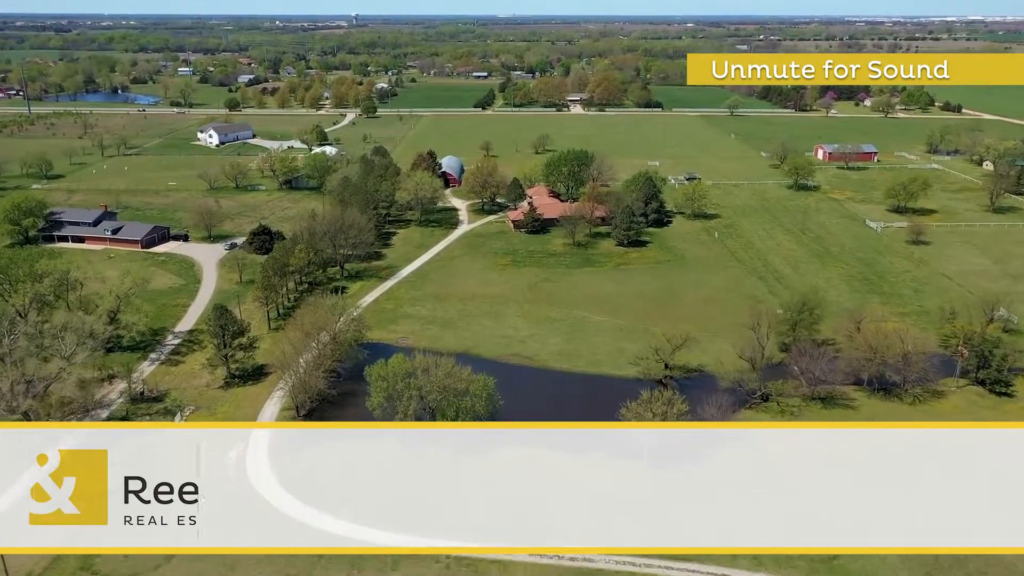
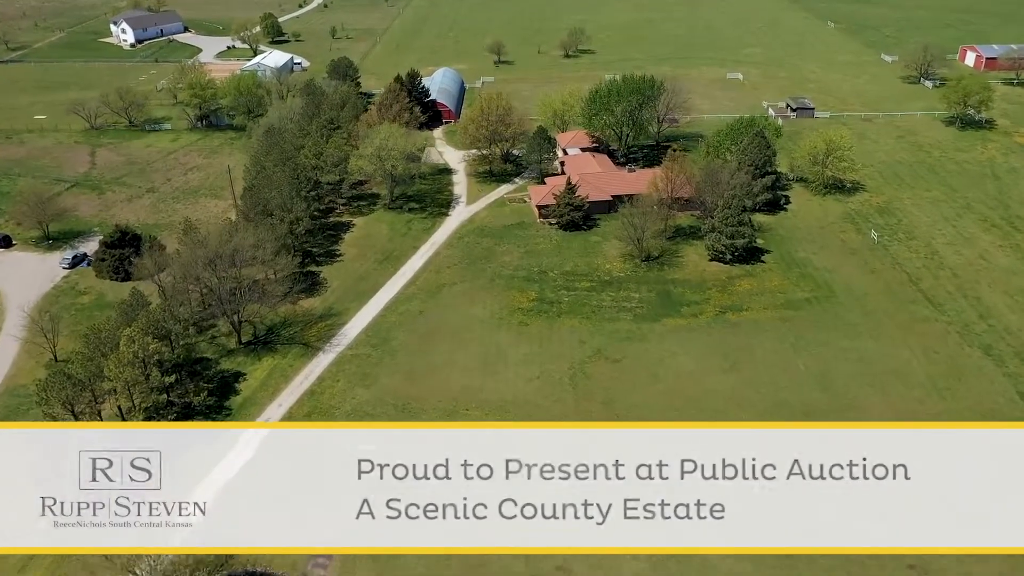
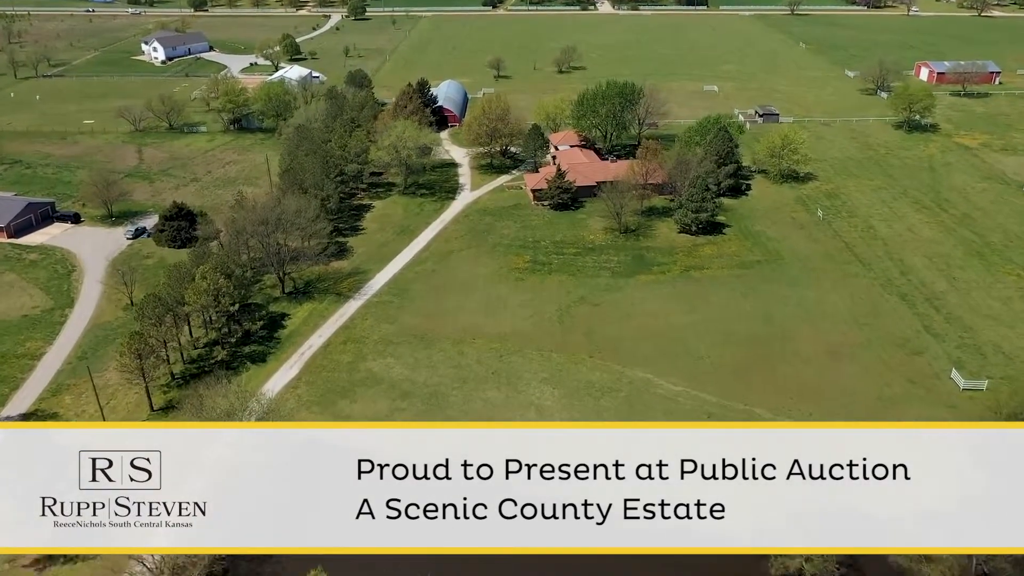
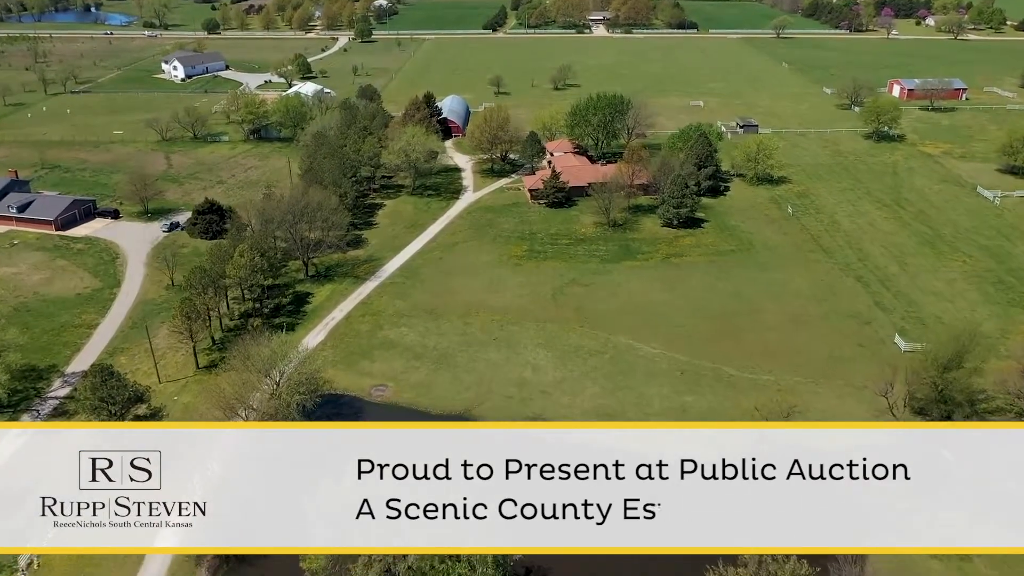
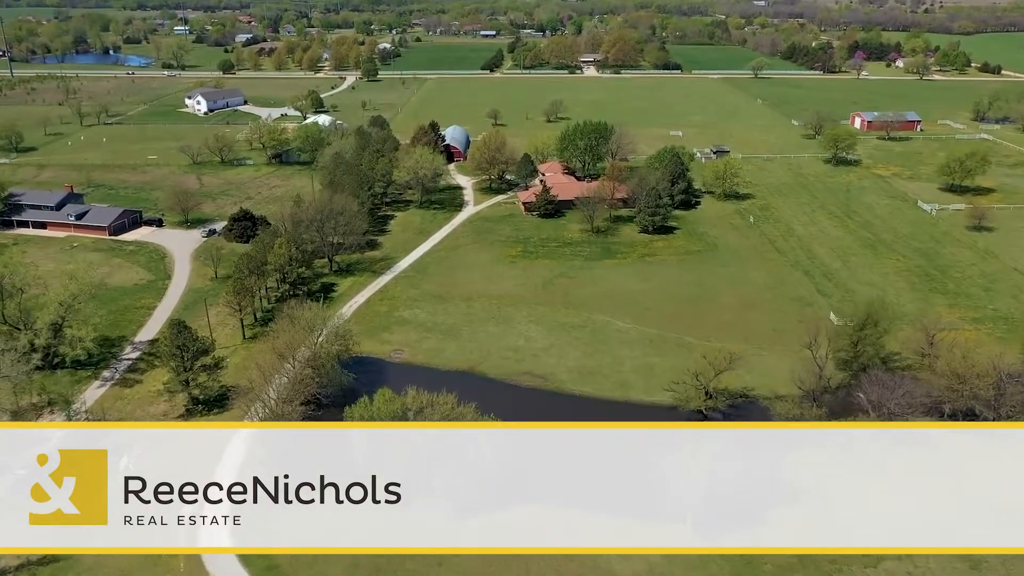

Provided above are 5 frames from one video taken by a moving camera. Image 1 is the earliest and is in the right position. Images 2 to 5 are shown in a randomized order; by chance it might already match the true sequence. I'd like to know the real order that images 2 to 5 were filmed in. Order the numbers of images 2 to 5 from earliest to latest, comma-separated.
5, 4, 3, 2
